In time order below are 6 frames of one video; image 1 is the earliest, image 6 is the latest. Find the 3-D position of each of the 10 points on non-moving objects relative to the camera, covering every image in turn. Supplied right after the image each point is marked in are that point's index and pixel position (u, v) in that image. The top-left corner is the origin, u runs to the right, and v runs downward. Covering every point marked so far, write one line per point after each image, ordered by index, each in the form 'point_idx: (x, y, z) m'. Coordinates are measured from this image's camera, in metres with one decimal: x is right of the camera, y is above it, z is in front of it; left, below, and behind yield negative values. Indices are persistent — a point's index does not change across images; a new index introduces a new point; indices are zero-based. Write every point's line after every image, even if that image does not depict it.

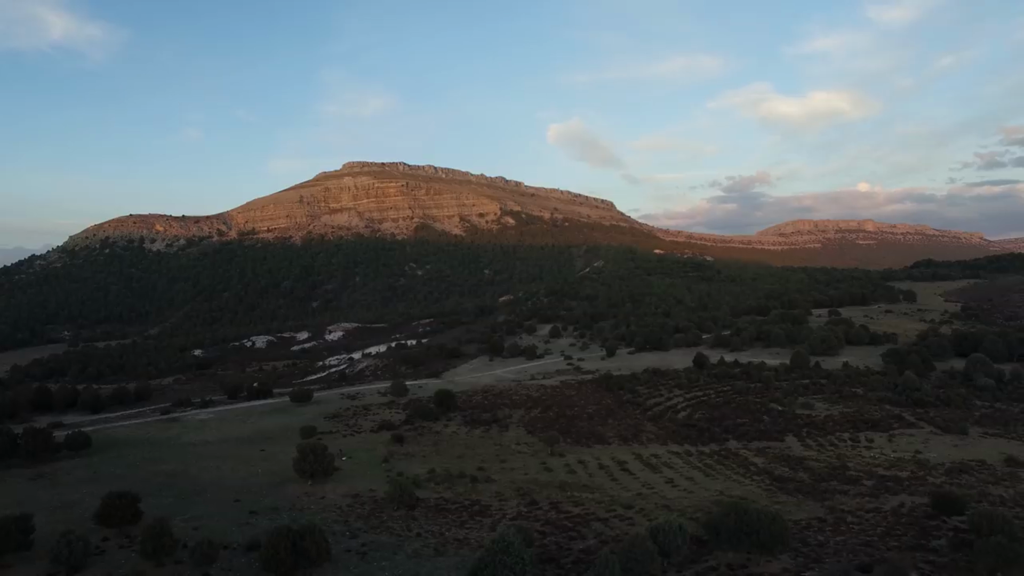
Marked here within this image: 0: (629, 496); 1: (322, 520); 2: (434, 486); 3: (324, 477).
0: (+3.7, -6.6, +19.3) m
1: (-5.1, -6.3, +16.6) m
2: (-2.6, -6.4, +19.9) m
3: (-6.1, -6.1, +19.7) m
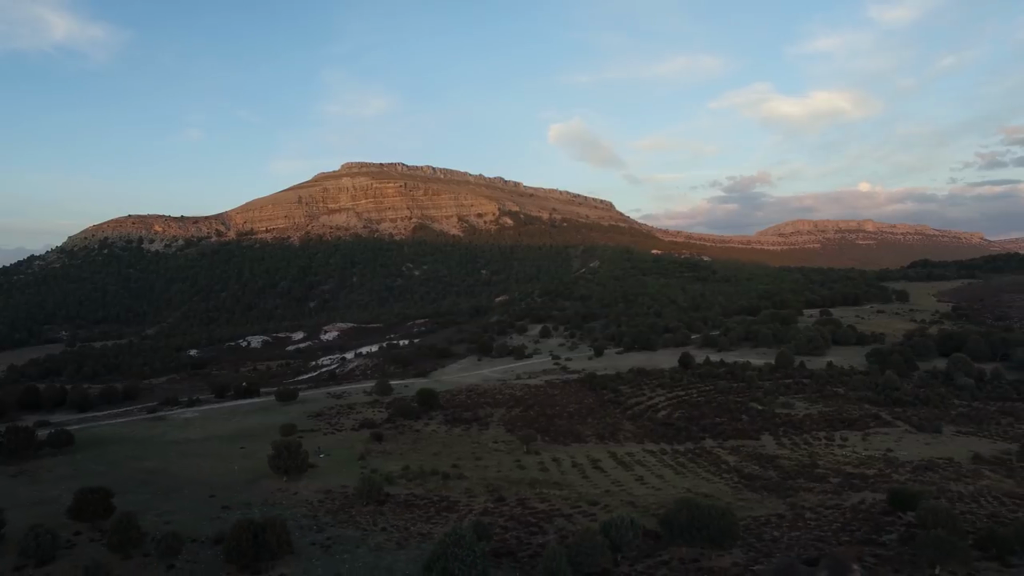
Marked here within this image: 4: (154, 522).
0: (+2.7, -6.7, +19.7) m
1: (-6.1, -6.3, +17.0) m
2: (-3.5, -6.4, +20.3) m
3: (-7.1, -6.1, +20.2) m
4: (-9.0, -5.9, +15.5) m
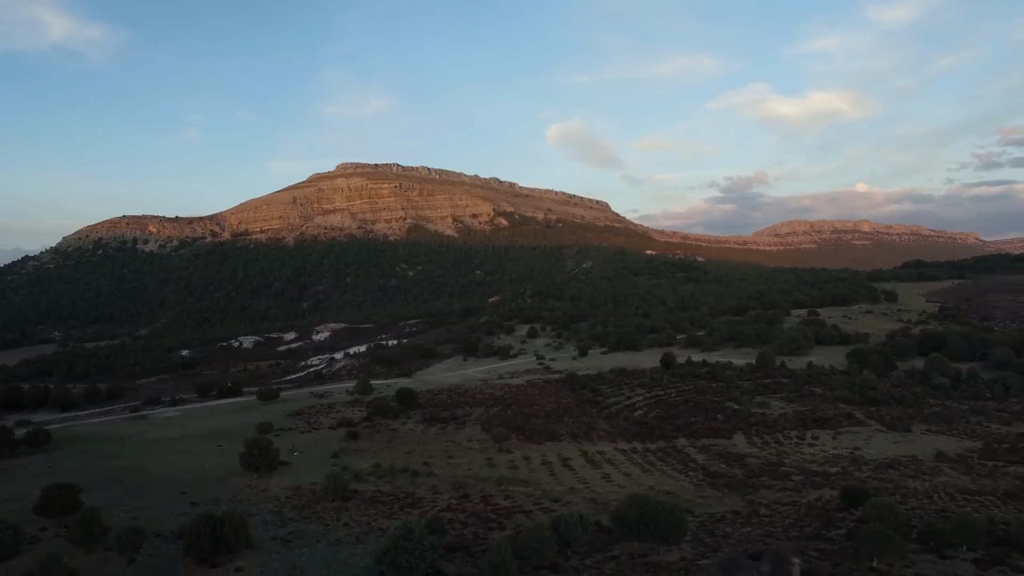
0: (+1.6, -6.7, +20.1) m
1: (-7.2, -6.4, +17.4) m
2: (-4.7, -6.5, +20.7) m
3: (-8.2, -6.2, +20.6) m
4: (-10.2, -6.0, +15.9) m
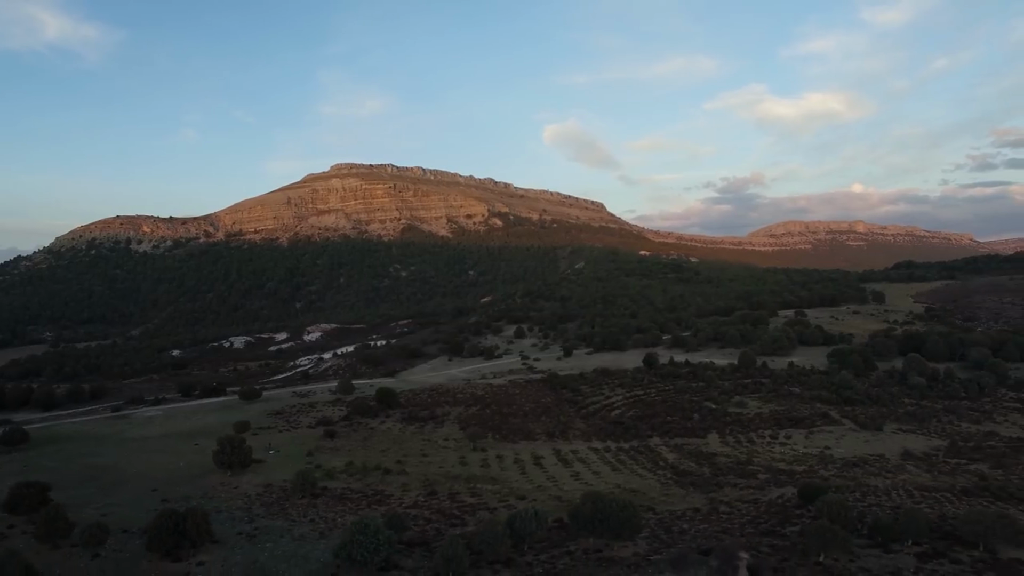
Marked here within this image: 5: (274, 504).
0: (+0.6, -6.7, +20.5) m
1: (-8.3, -6.4, +17.7) m
2: (-5.7, -6.5, +21.0) m
3: (-9.2, -6.2, +20.9) m
4: (-11.2, -6.0, +16.2) m
5: (-7.1, -6.5, +18.3) m
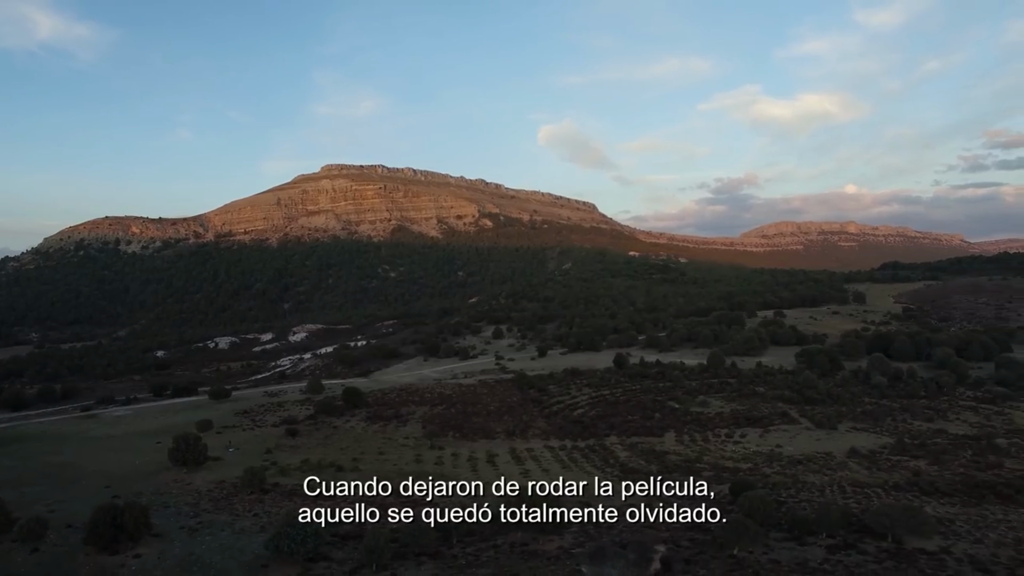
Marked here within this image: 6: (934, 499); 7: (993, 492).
0: (-1.2, -6.8, +21.0) m
1: (-10.1, -6.5, +18.2) m
2: (-7.5, -6.6, +21.6) m
3: (-11.1, -6.3, +21.4) m
4: (-13.0, -6.1, +16.7) m
5: (-8.9, -6.5, +18.8) m
6: (+12.9, -6.5, +18.7) m
7: (+15.1, -6.4, +19.2) m
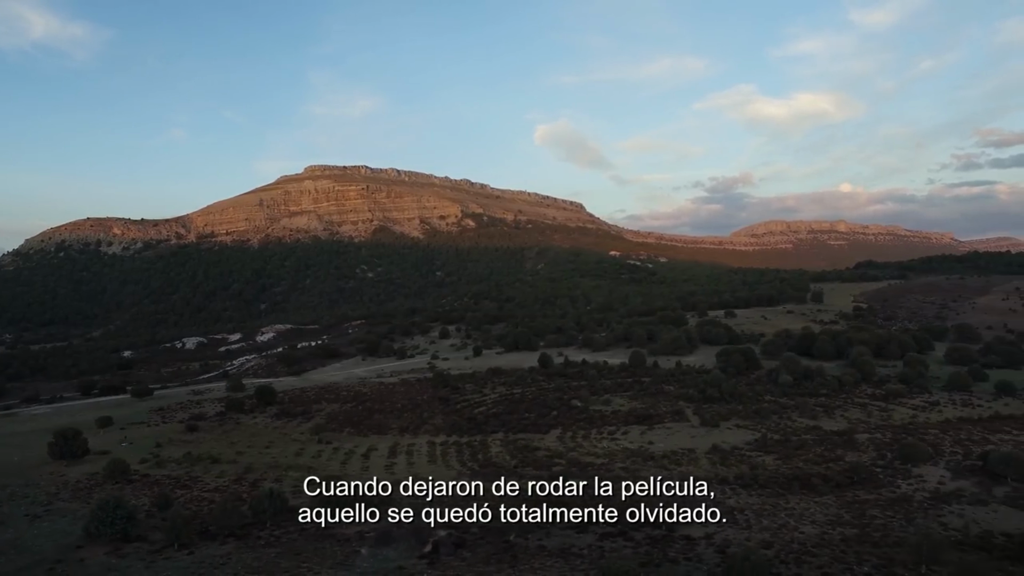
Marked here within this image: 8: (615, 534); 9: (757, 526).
0: (-6.5, -7.0, +22.4) m
1: (-15.4, -6.6, +19.6) m
2: (-12.8, -6.8, +23.0) m
3: (-16.3, -6.4, +22.8) m
4: (-18.3, -6.2, +18.1) m
5: (-14.2, -6.7, +20.2) m
6: (+7.6, -6.6, +20.0) m
7: (+9.8, -6.5, +20.5) m
8: (+2.8, -6.5, +16.2) m
9: (+6.7, -6.5, +16.7) m
